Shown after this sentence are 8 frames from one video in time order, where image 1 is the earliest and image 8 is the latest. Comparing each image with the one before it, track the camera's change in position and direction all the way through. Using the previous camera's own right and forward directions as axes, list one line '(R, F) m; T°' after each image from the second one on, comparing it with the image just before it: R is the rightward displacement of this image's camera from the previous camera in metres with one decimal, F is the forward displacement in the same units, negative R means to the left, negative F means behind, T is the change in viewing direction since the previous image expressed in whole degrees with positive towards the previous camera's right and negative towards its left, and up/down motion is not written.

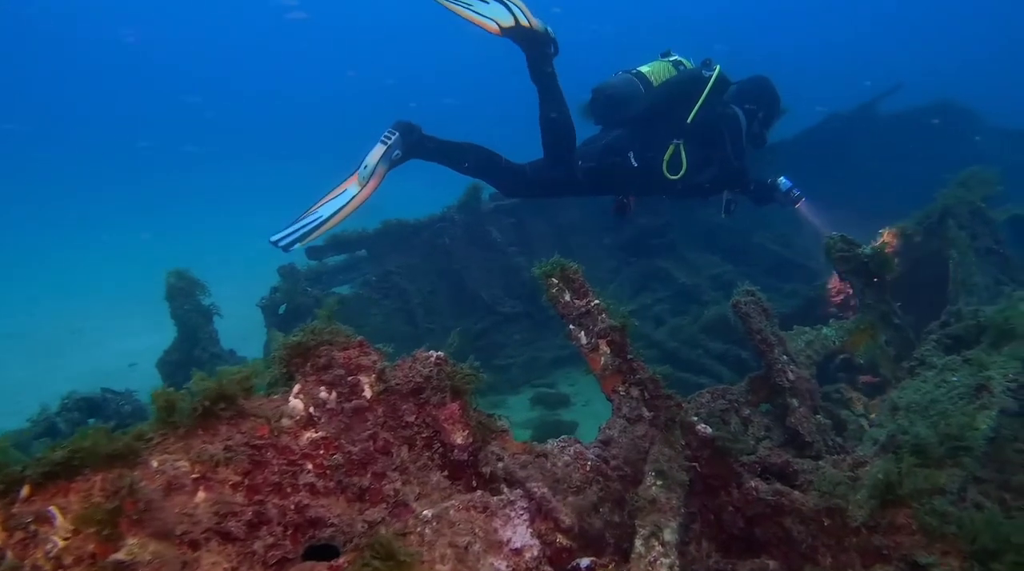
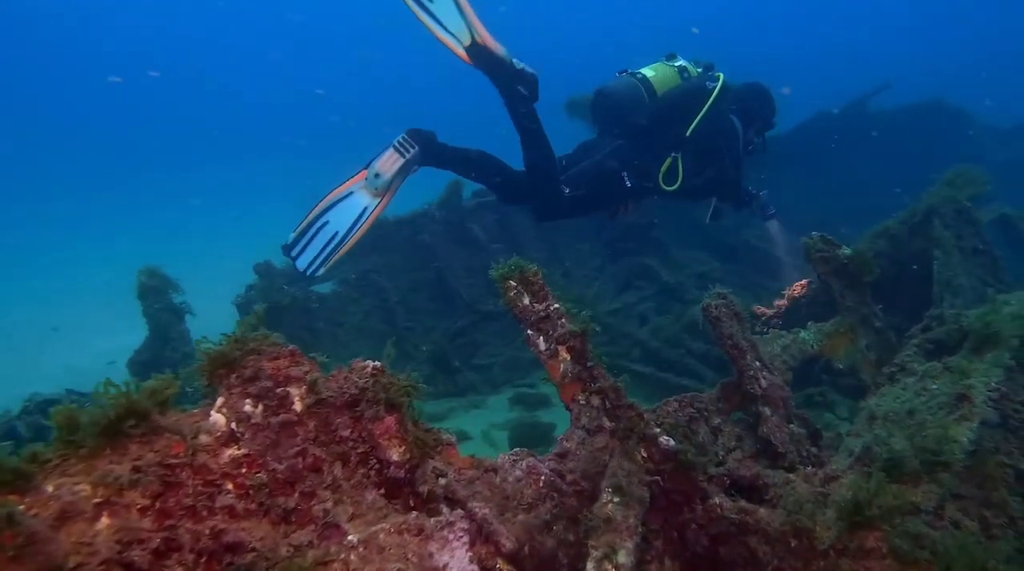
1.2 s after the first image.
(+0.3, +0.2) m; 0°
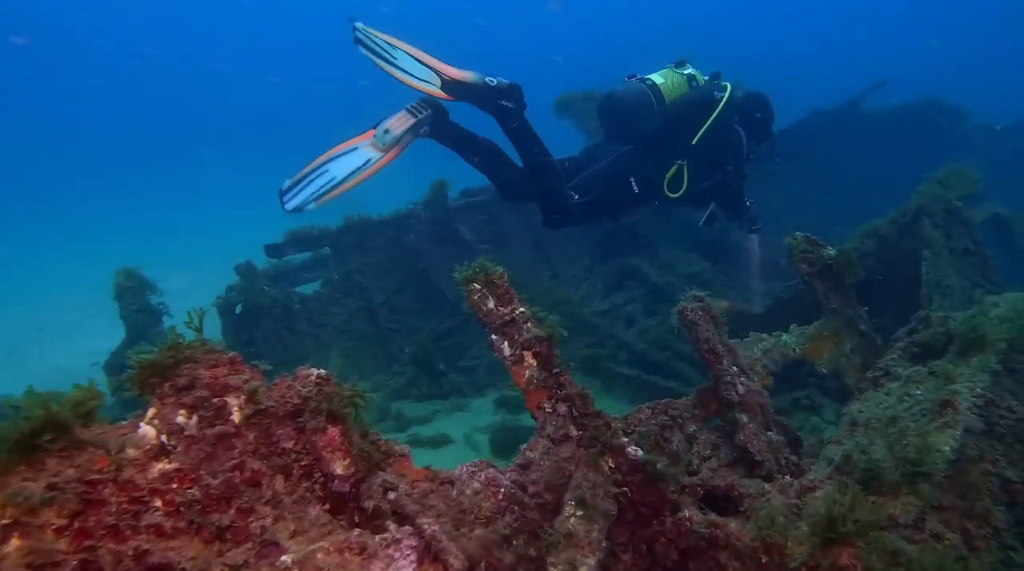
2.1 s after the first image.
(+0.2, +0.2) m; 0°
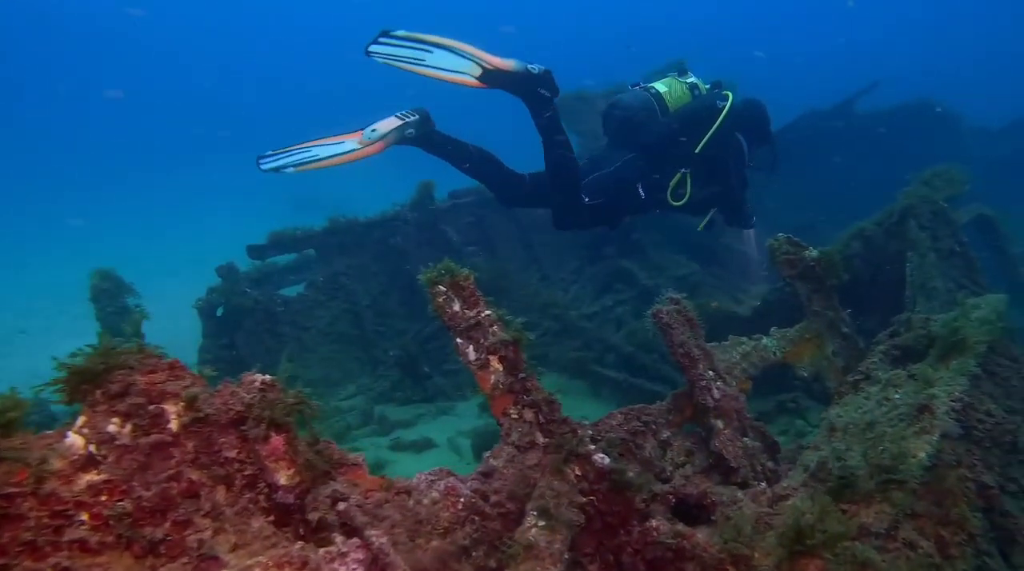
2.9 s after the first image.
(+0.2, +0.1) m; 0°
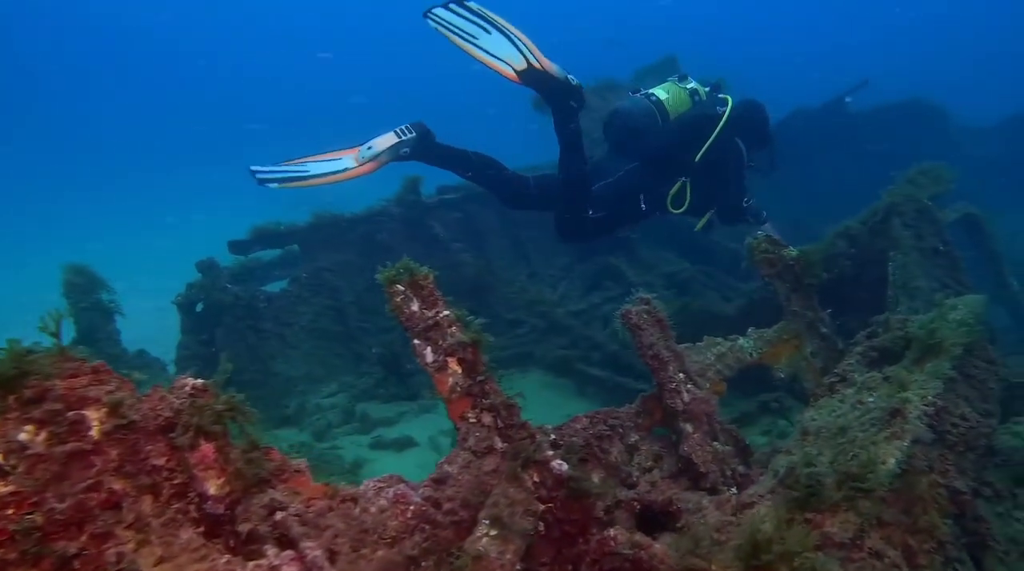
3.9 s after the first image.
(+0.2, +0.1) m; 0°
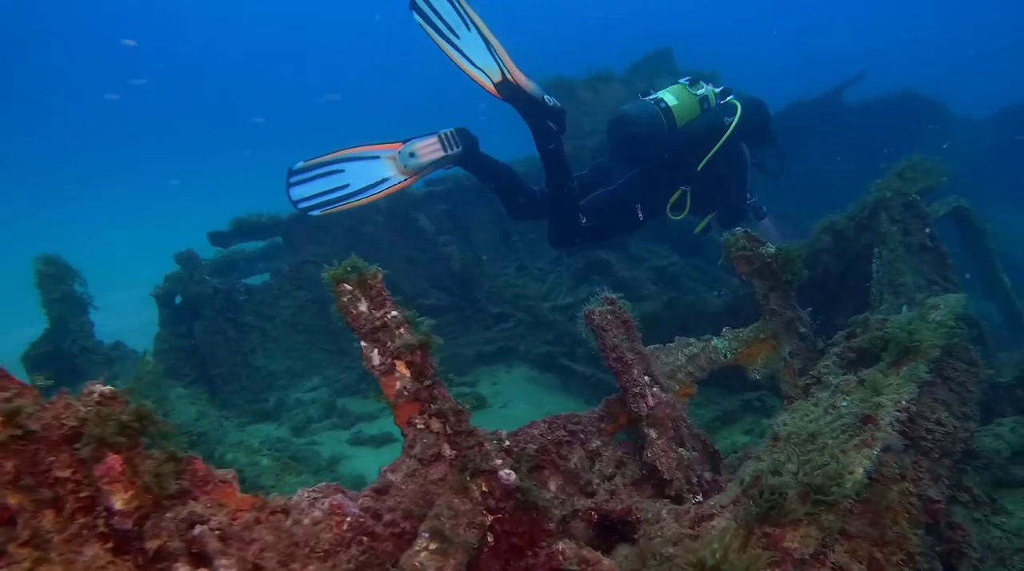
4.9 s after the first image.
(+0.3, +0.2) m; 0°
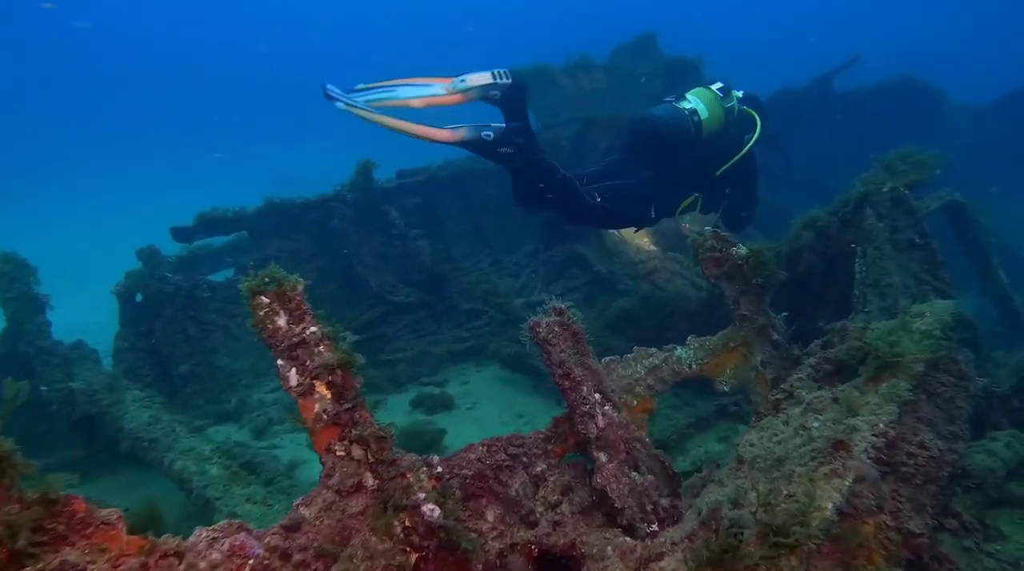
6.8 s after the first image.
(+0.3, +0.3) m; 0°
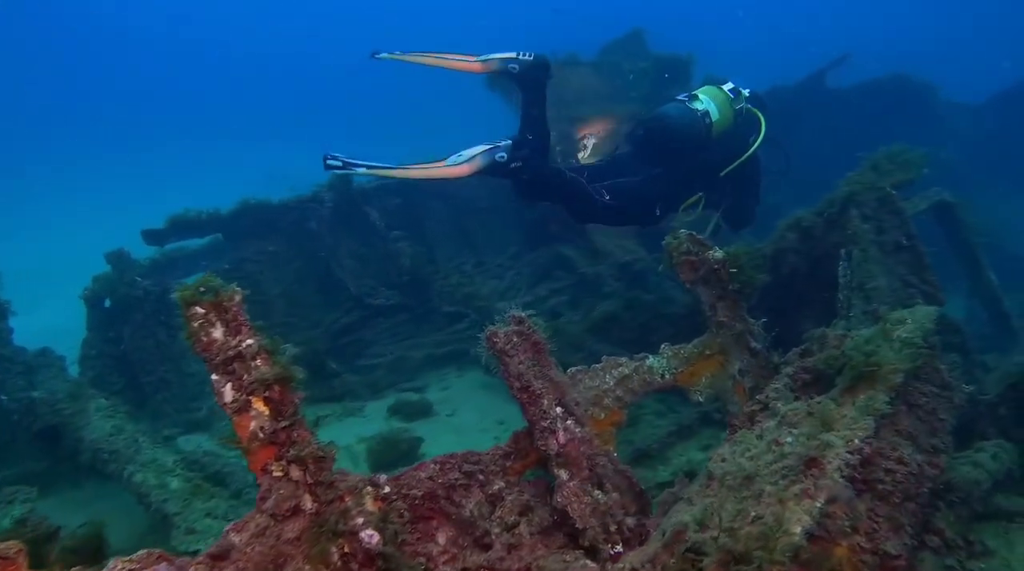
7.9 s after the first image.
(+0.2, +0.2) m; 0°
